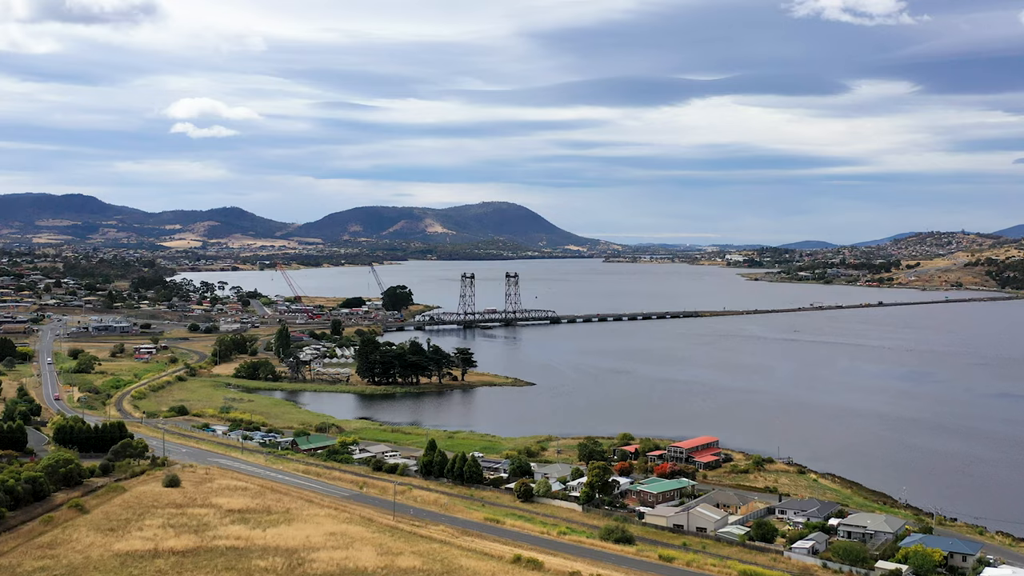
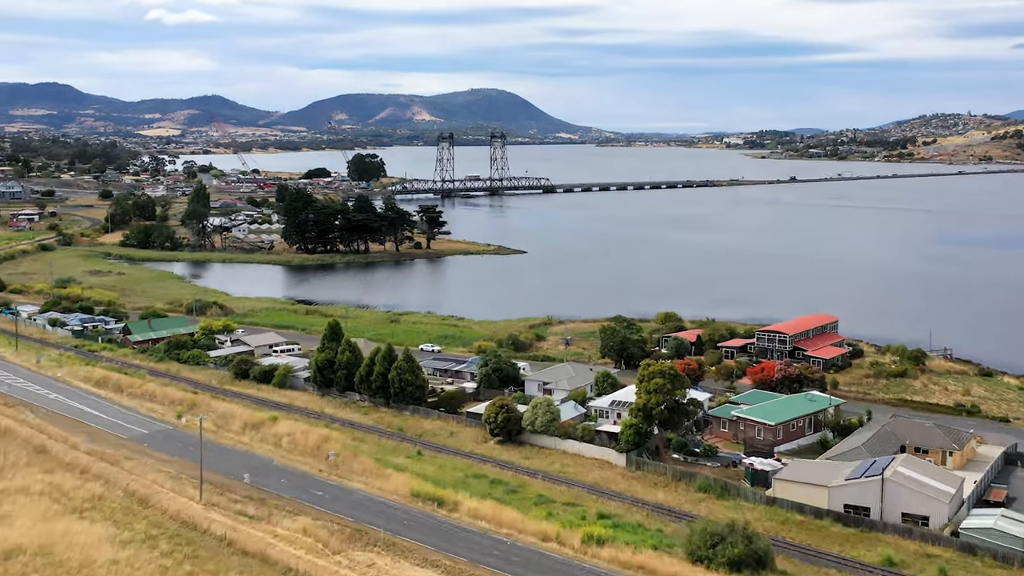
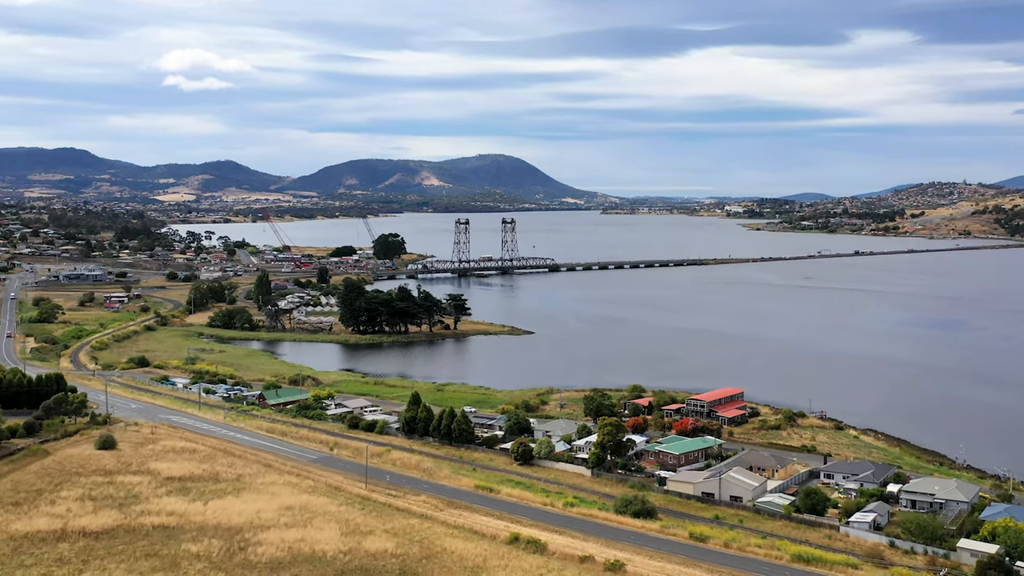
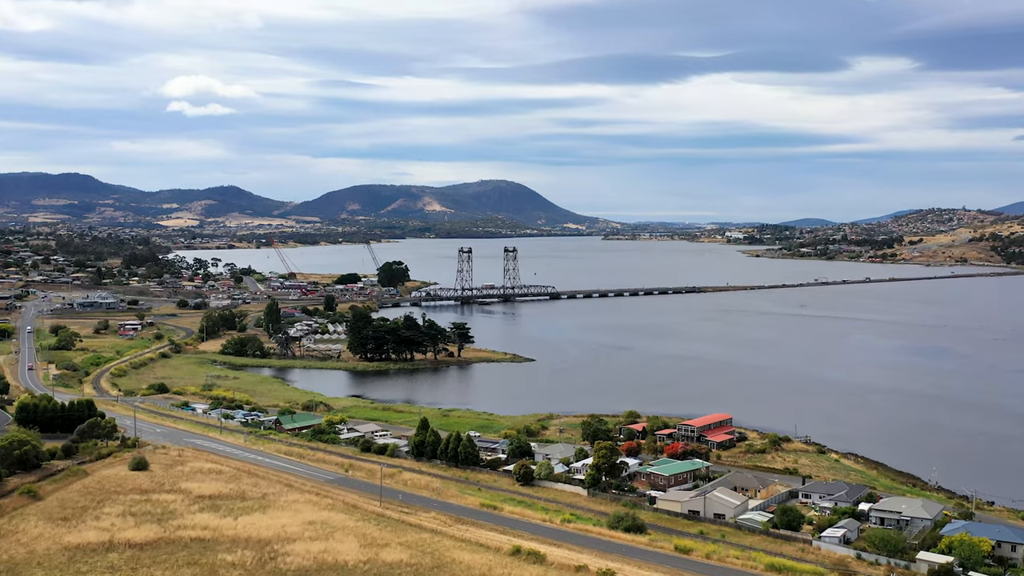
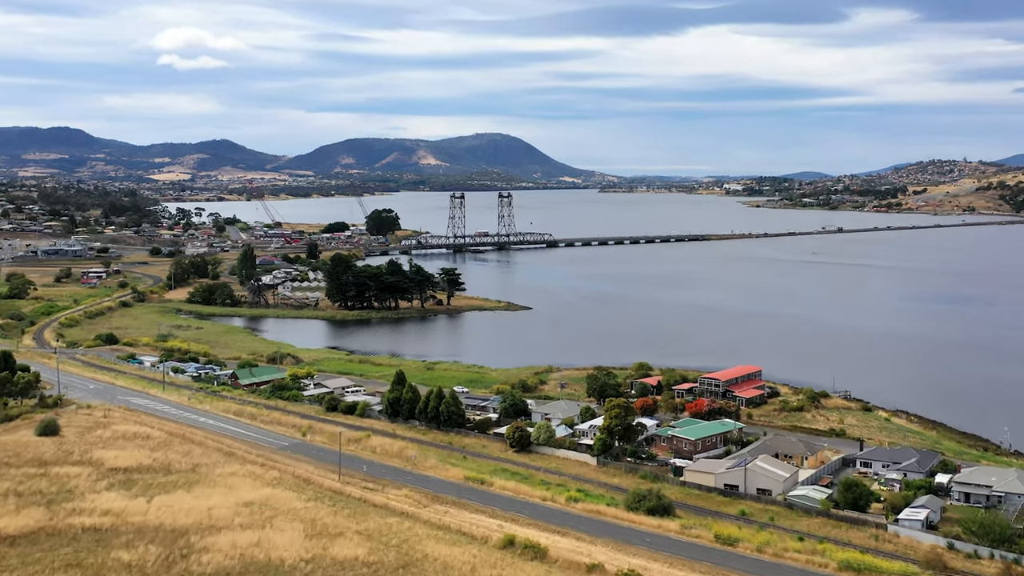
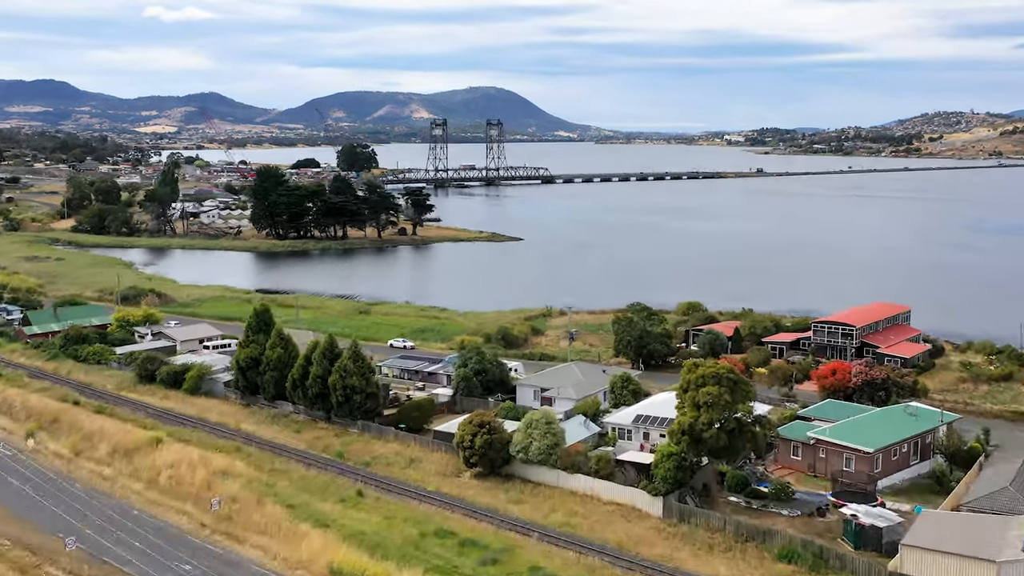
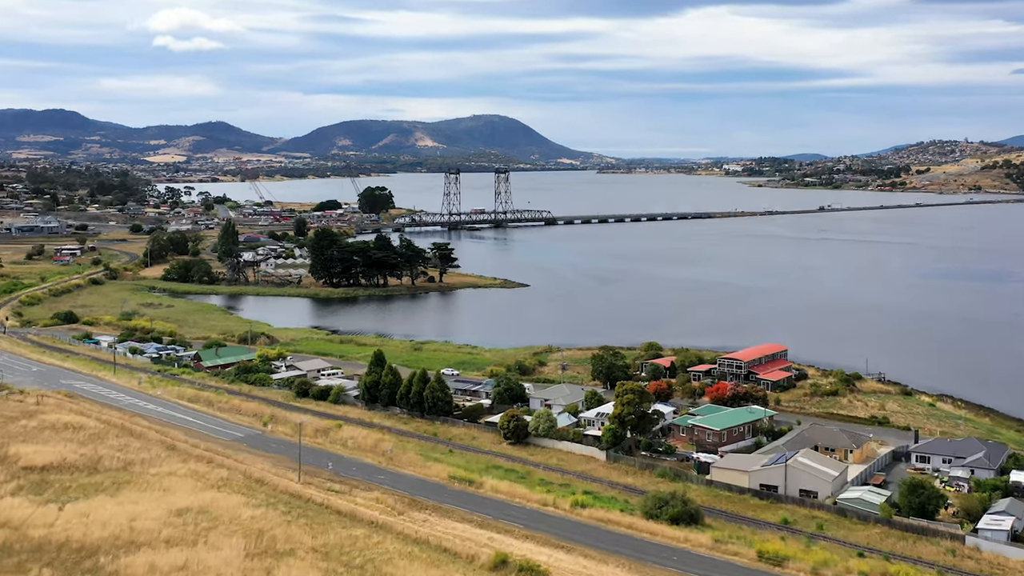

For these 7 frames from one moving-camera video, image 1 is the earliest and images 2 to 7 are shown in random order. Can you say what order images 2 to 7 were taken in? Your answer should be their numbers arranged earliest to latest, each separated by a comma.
4, 3, 5, 7, 2, 6
